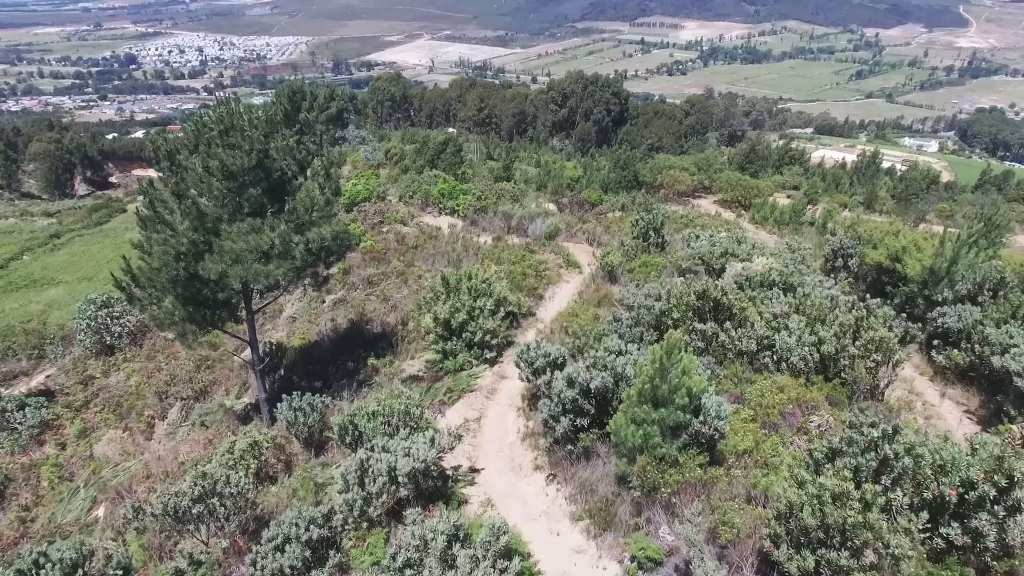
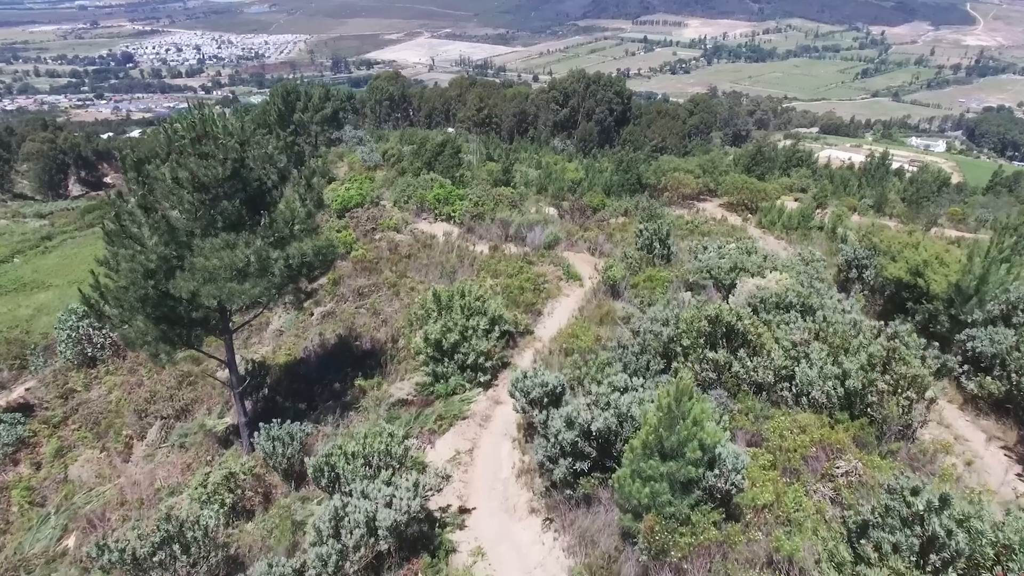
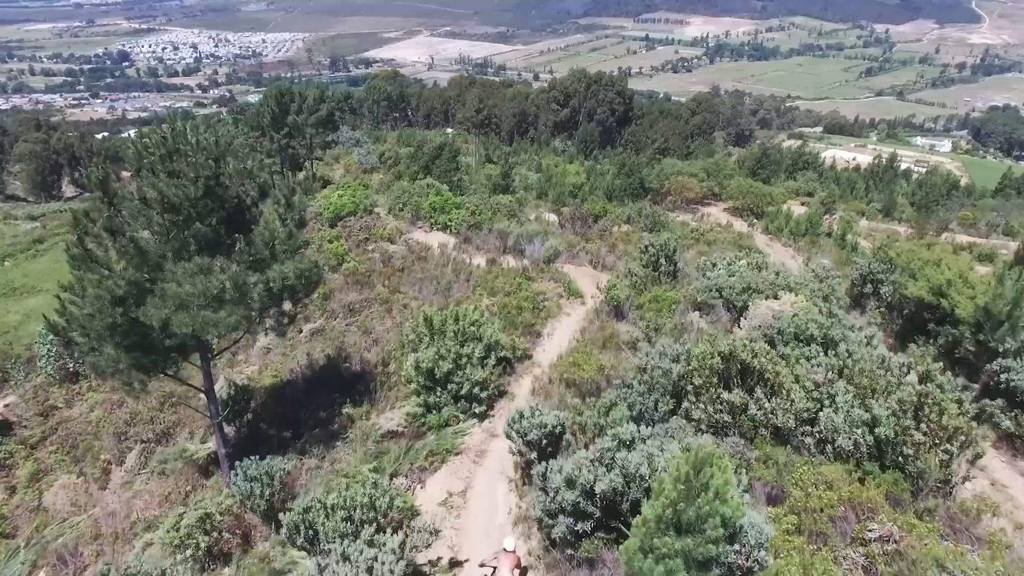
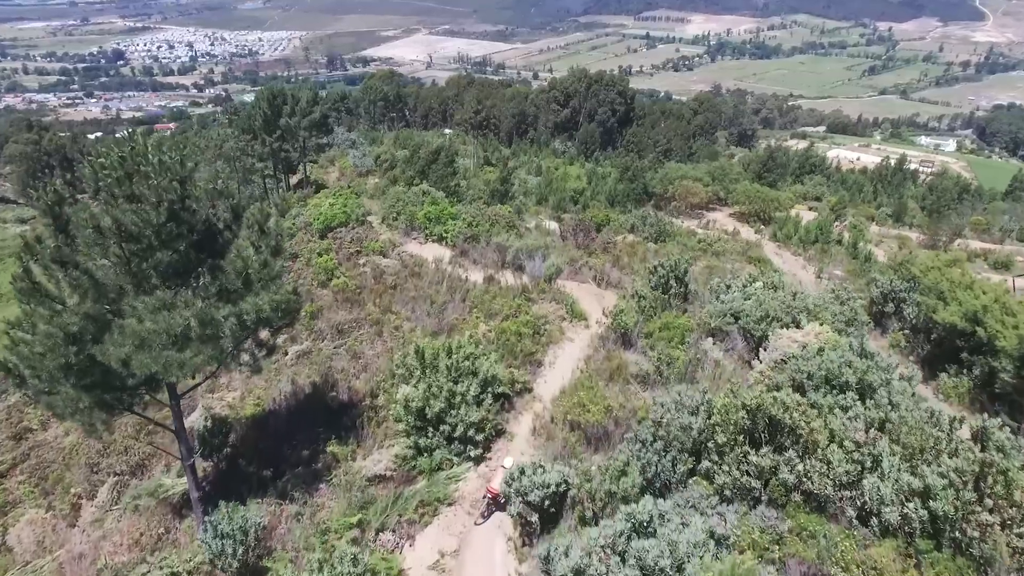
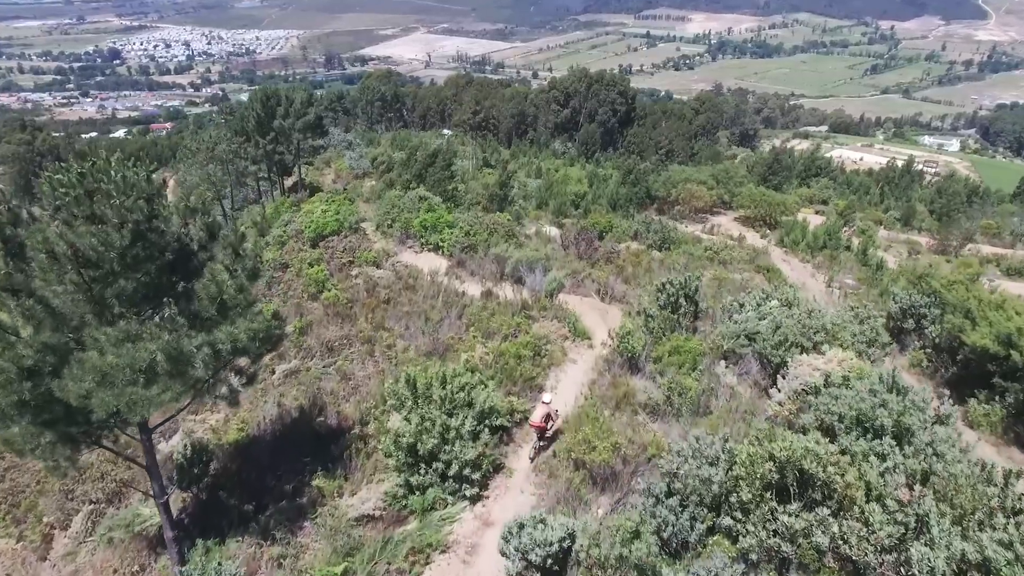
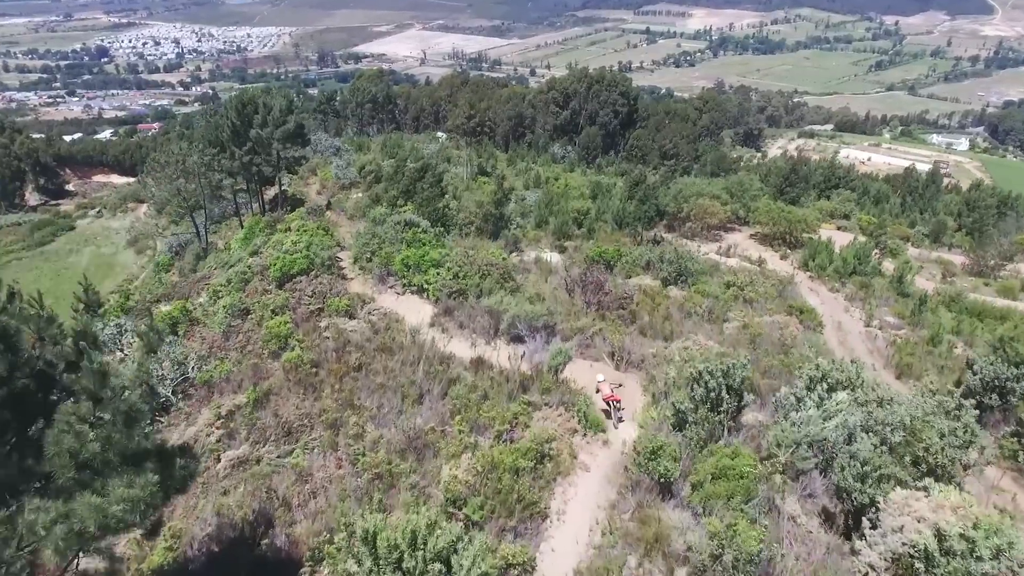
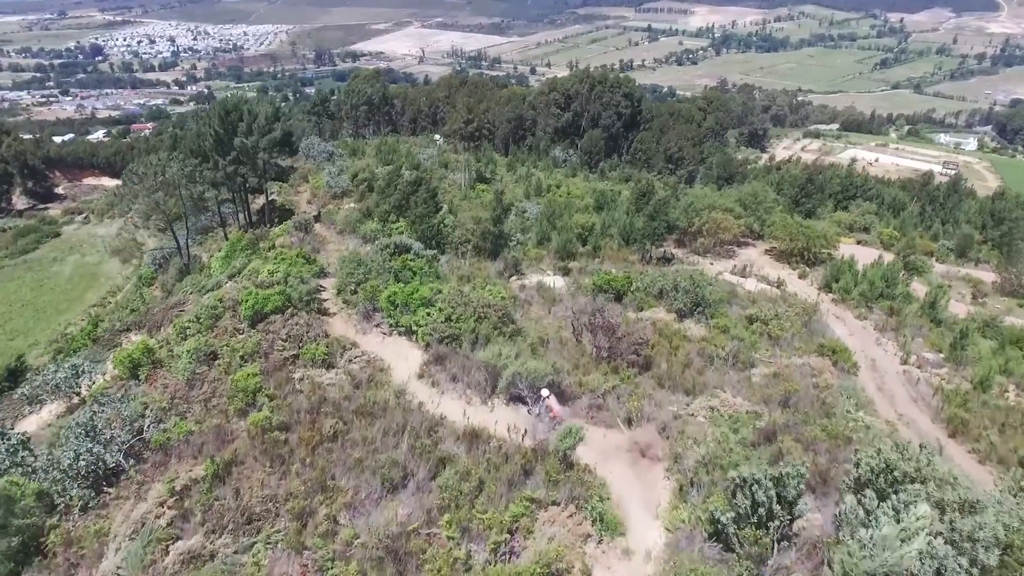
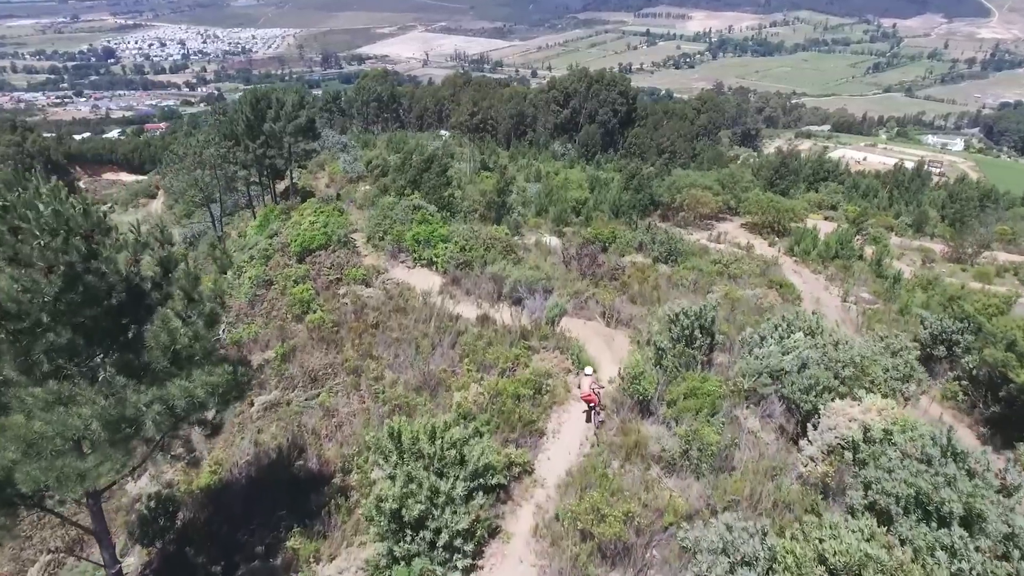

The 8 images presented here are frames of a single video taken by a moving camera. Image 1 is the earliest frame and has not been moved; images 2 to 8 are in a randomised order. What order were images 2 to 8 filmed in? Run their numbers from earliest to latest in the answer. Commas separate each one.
2, 3, 4, 5, 8, 6, 7
